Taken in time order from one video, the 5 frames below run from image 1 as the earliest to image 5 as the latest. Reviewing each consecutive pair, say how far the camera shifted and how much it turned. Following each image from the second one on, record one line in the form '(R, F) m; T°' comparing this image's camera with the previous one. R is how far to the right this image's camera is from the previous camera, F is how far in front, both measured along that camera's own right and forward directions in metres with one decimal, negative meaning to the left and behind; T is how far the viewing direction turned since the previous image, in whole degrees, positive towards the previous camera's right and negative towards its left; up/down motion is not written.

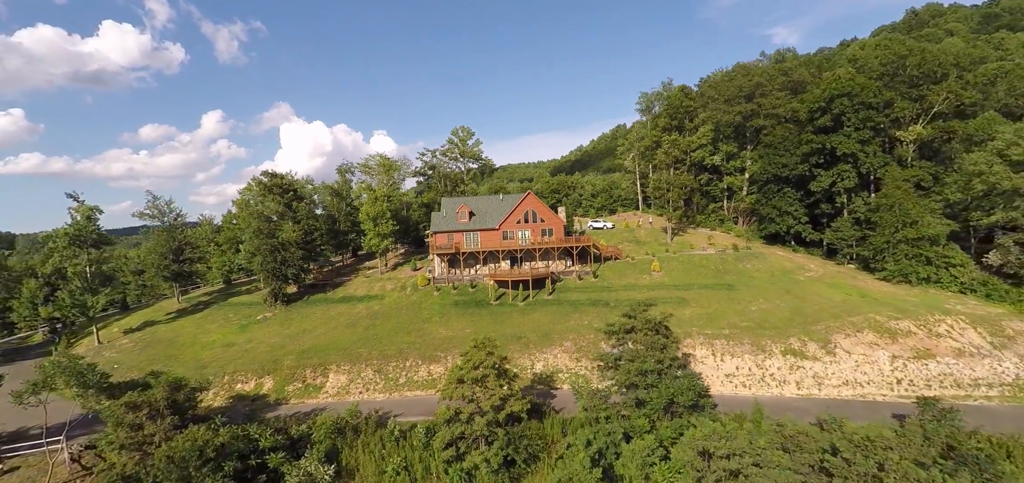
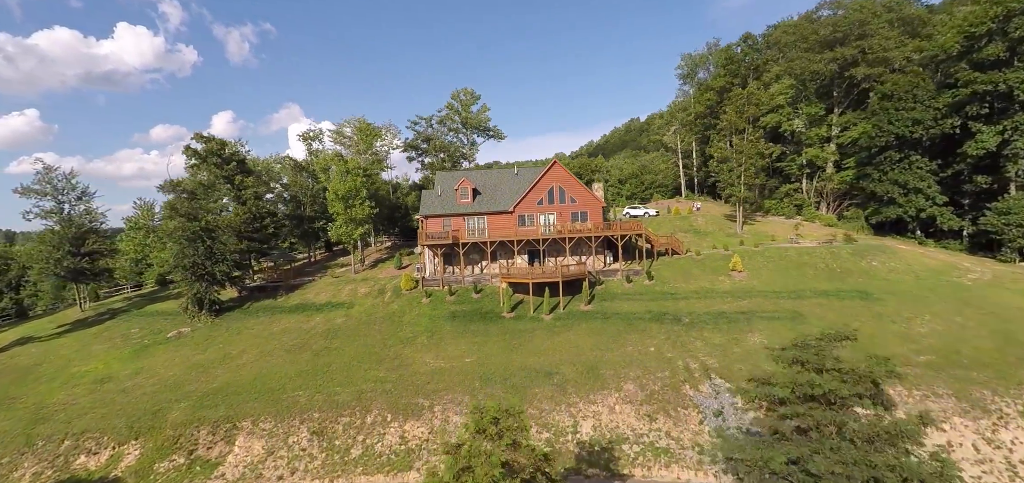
(-1.2, +18.1) m; -1°
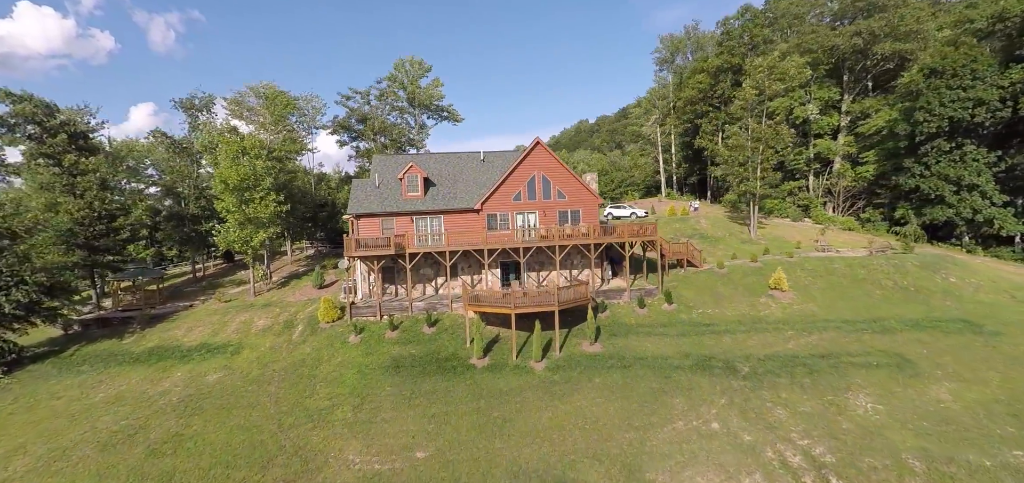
(-1.6, +13.1) m; +6°
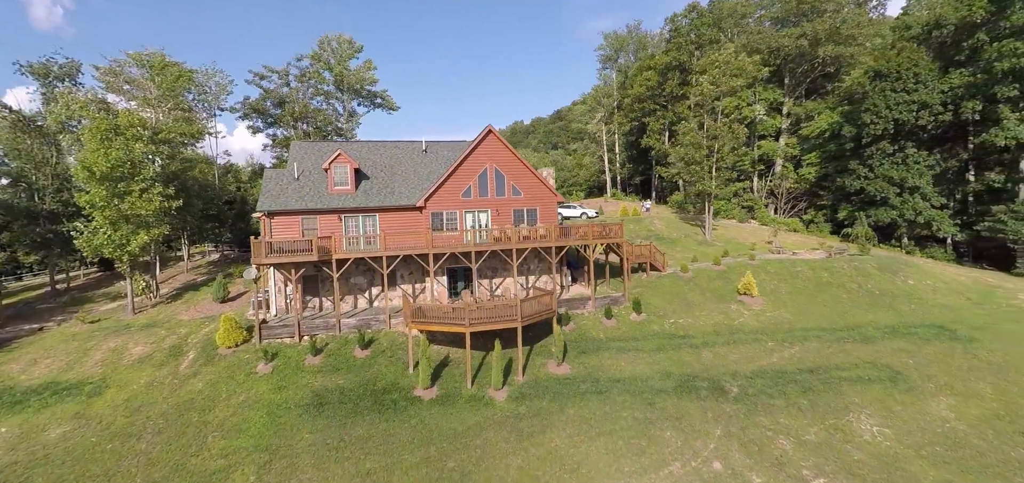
(-1.1, +4.6) m; +8°
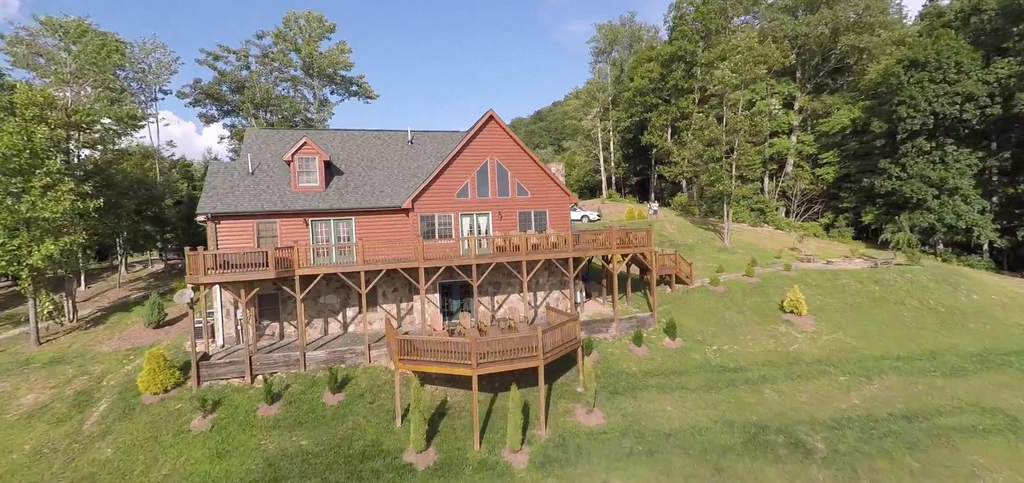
(-1.5, +5.4) m; +3°
